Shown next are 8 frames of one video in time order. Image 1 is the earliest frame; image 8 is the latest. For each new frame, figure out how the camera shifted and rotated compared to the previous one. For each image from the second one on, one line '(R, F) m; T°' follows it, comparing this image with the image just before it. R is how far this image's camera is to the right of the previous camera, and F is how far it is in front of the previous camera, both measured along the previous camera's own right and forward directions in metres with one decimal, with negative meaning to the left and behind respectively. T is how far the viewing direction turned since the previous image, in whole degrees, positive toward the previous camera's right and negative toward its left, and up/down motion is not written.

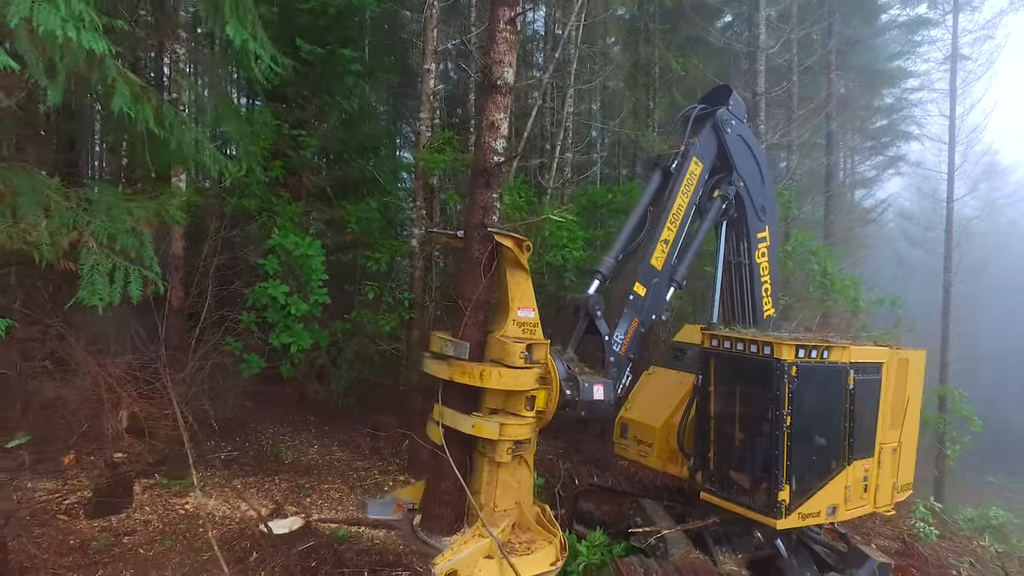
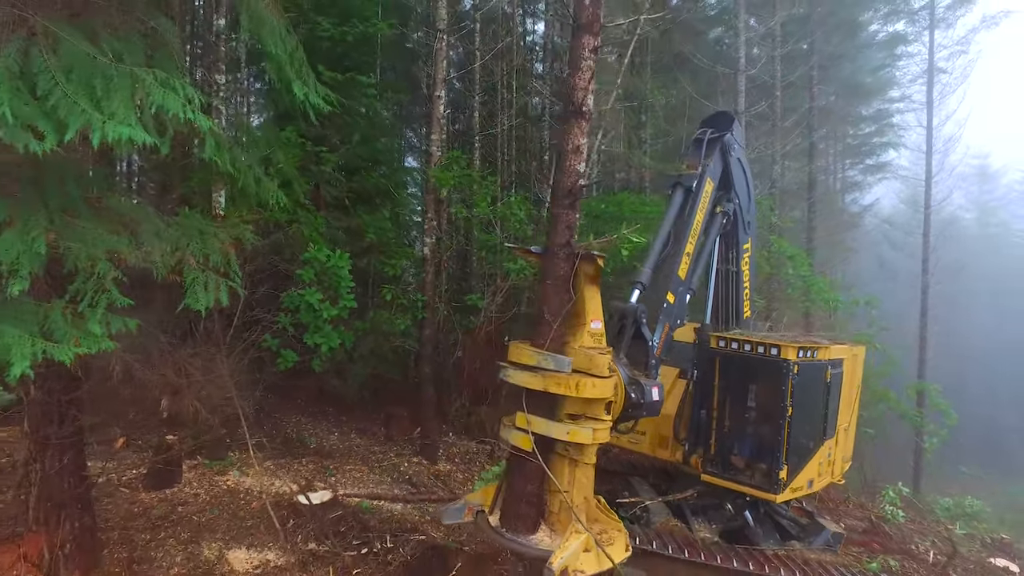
(0.0, -0.7) m; 0°
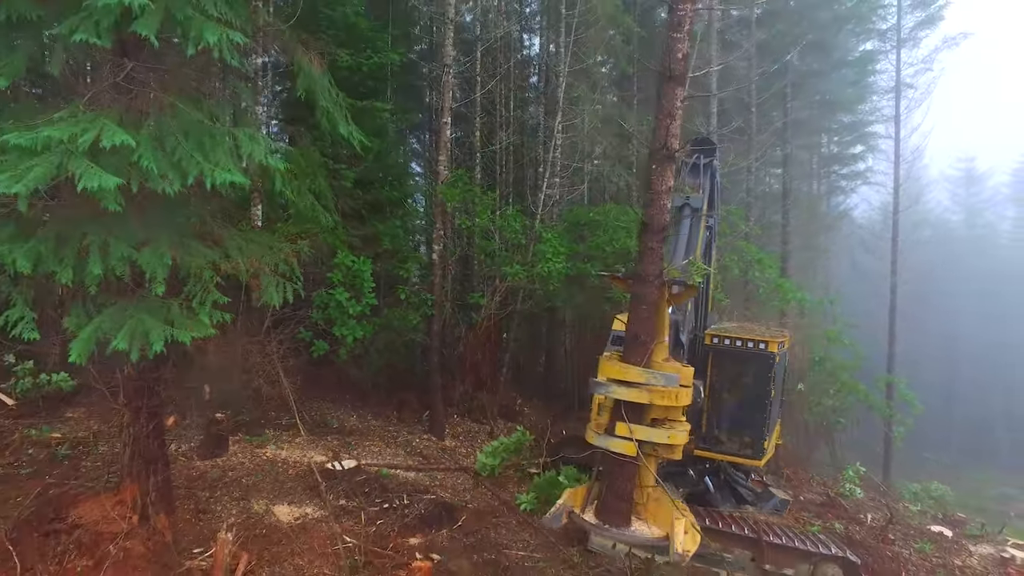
(0.0, -1.0) m; 0°
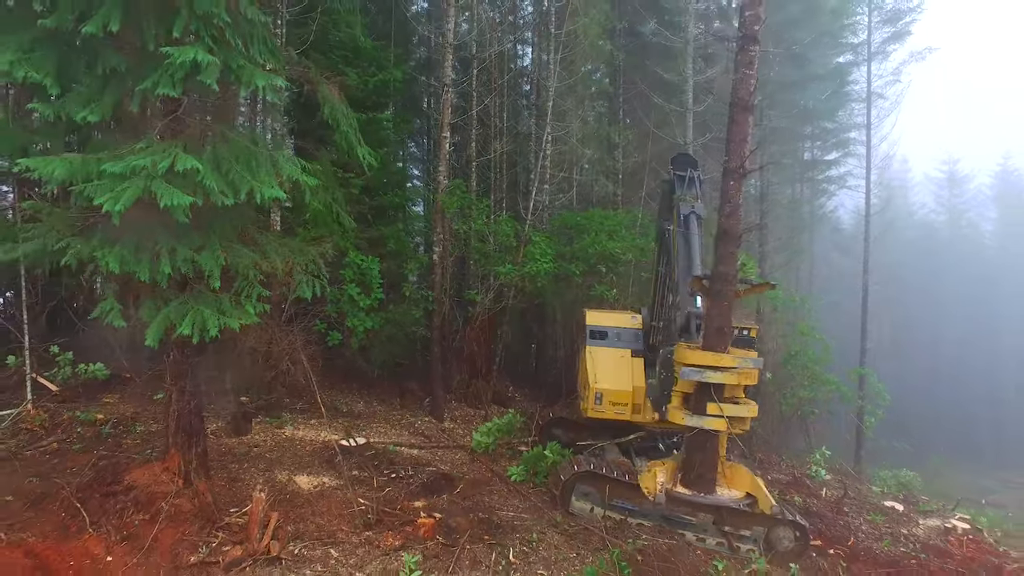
(0.0, -0.9) m; 0°
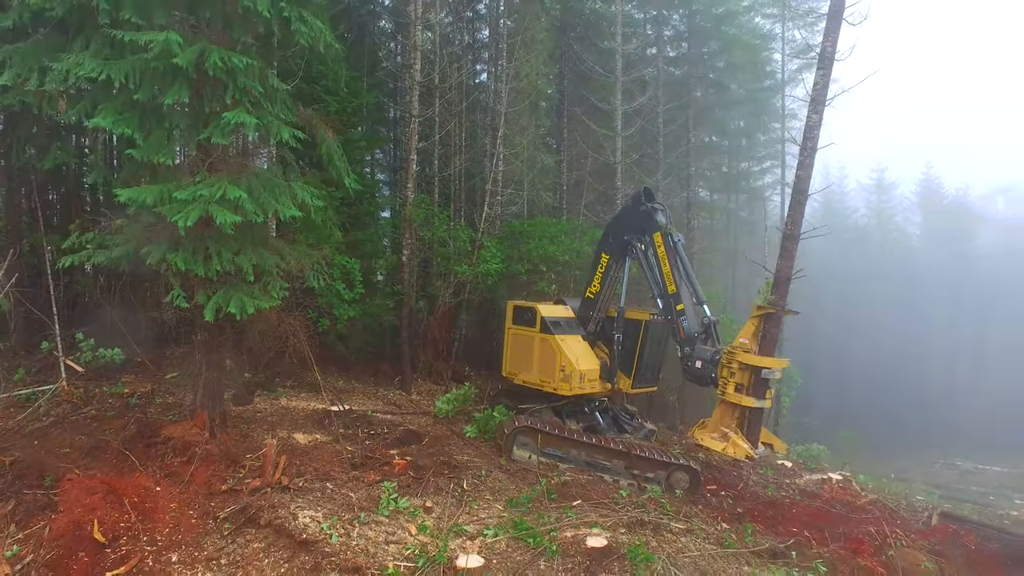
(+0.1, -1.8) m; +3°
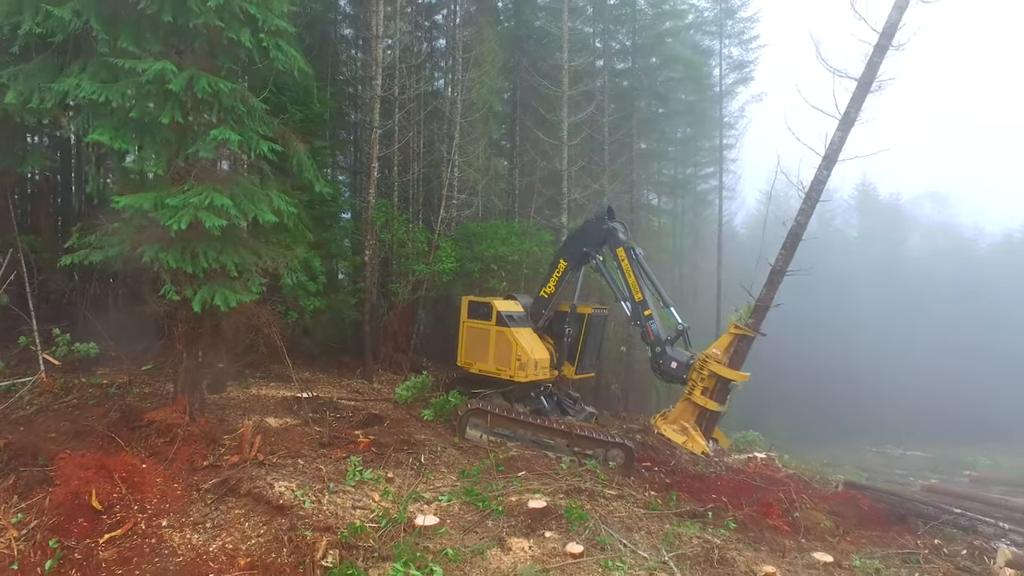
(+0.1, -1.0) m; +3°
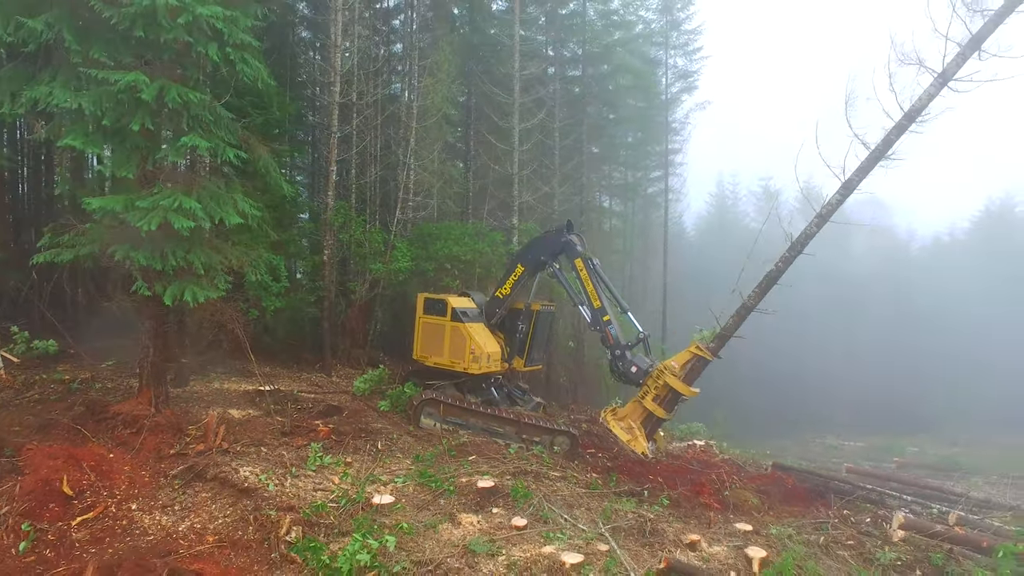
(+0.1, -0.6) m; +3°
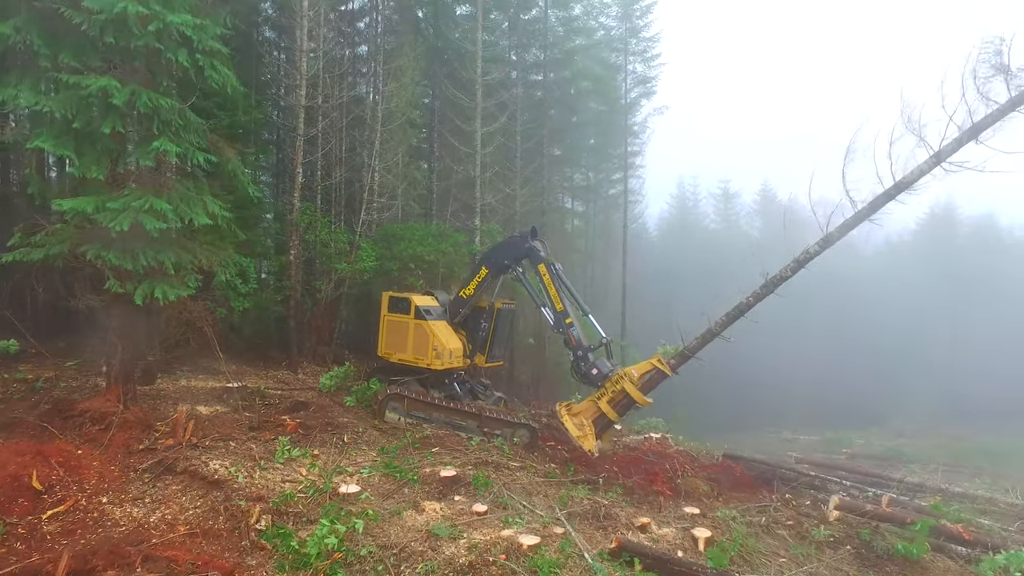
(+0.1, -0.4) m; +3°
